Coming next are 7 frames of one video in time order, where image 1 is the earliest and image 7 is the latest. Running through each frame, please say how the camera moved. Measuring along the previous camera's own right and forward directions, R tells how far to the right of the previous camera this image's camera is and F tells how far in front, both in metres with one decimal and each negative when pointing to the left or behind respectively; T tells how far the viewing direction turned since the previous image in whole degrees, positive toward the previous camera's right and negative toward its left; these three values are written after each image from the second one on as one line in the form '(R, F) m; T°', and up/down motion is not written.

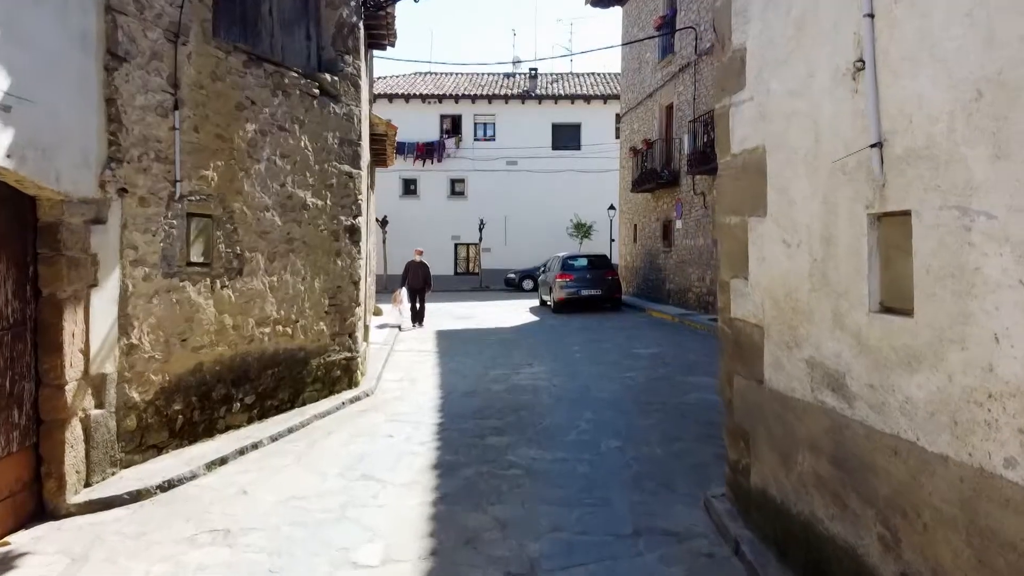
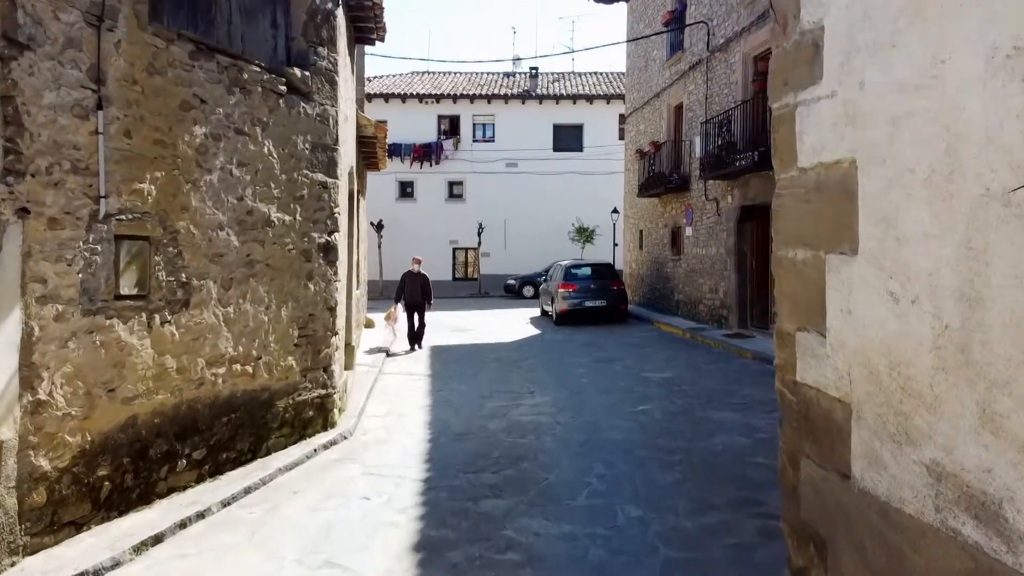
(0.0, +0.9) m; 0°
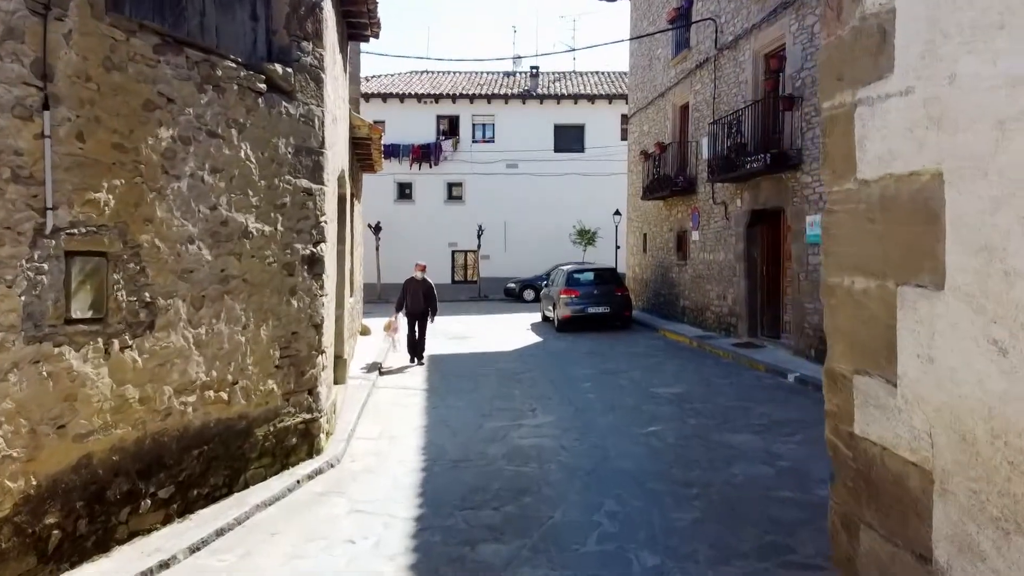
(0.0, +0.5) m; 0°
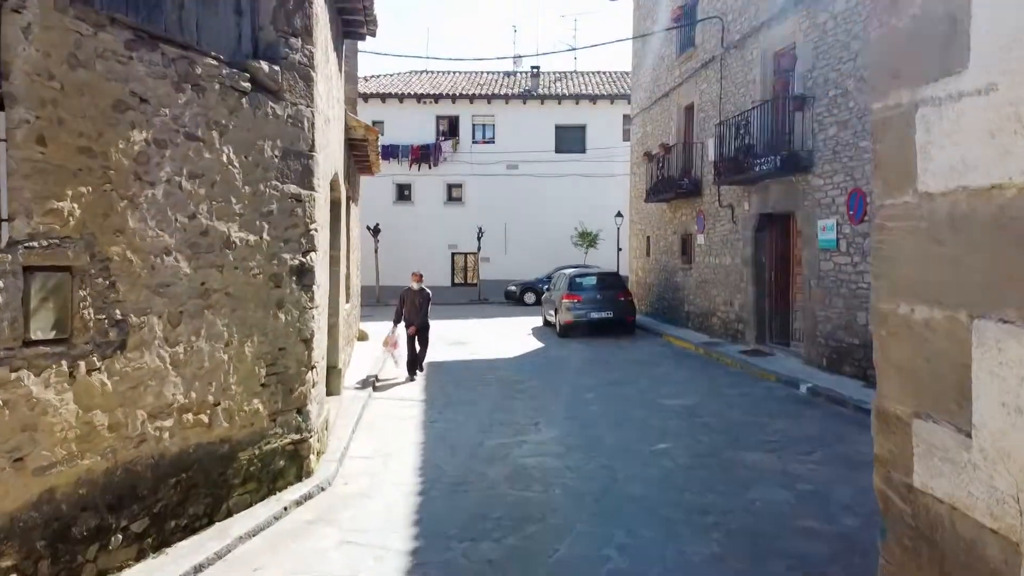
(0.0, +0.3) m; 0°
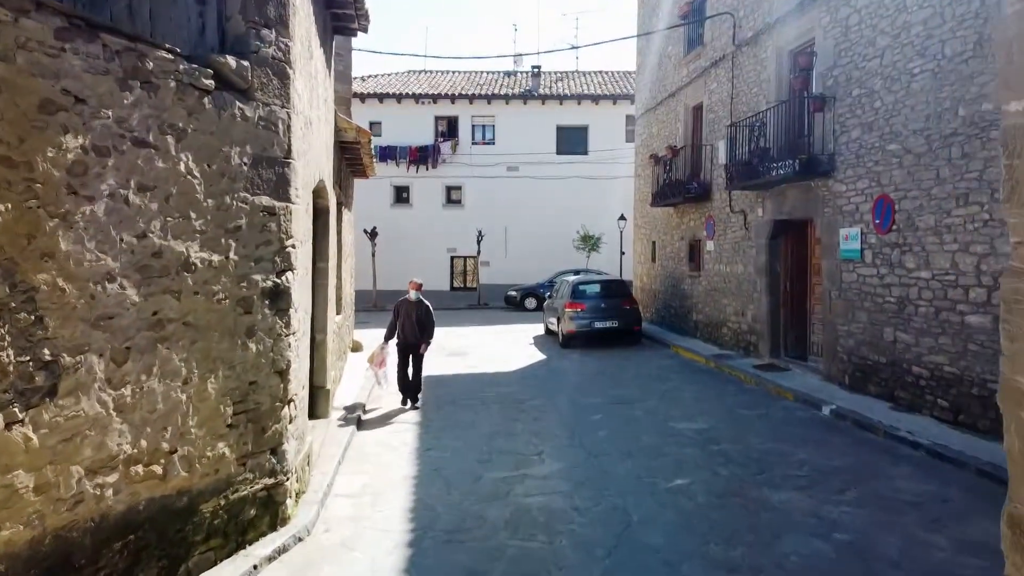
(0.0, +0.6) m; 0°
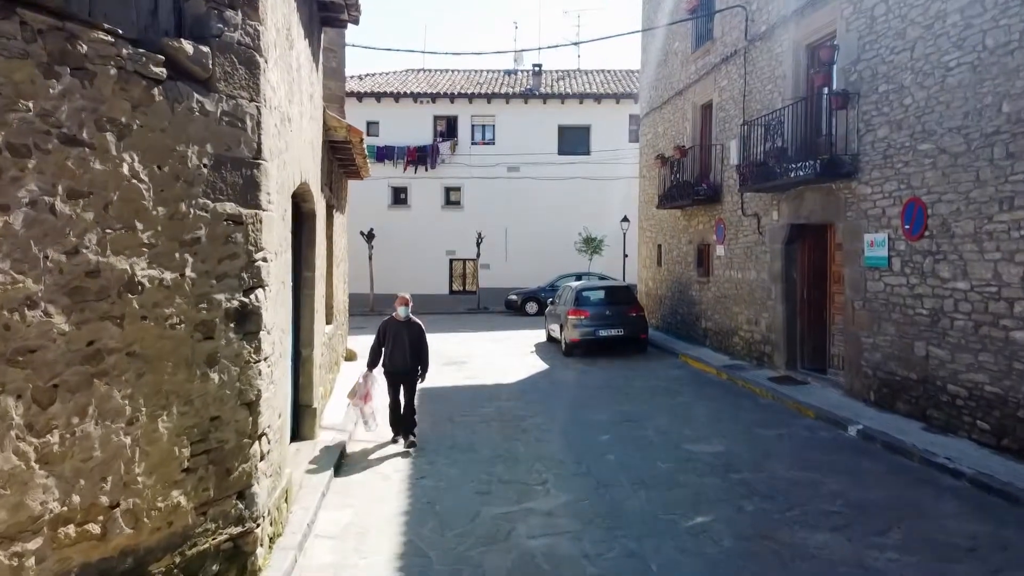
(0.0, +0.6) m; 0°
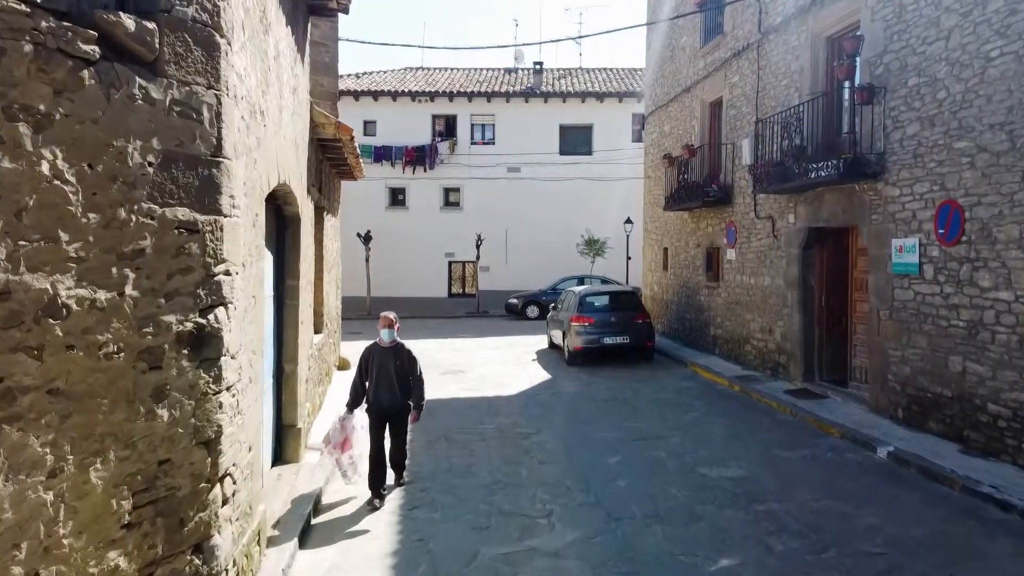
(0.0, +0.6) m; 0°
